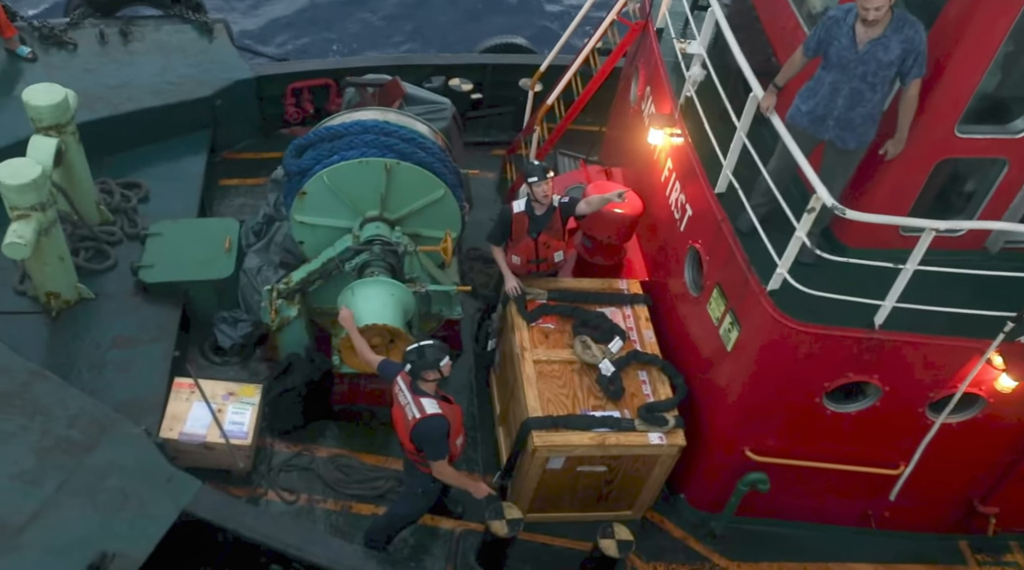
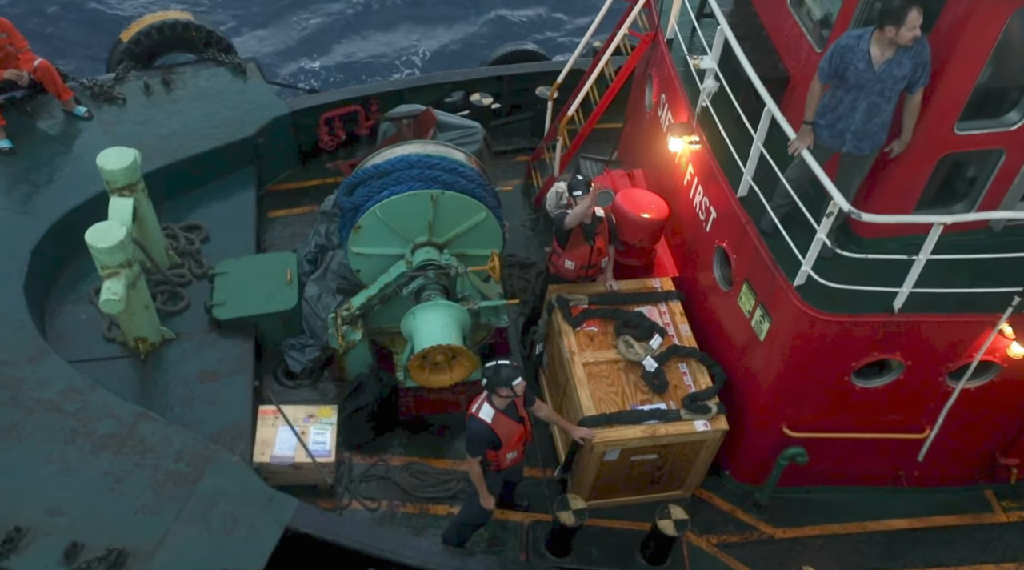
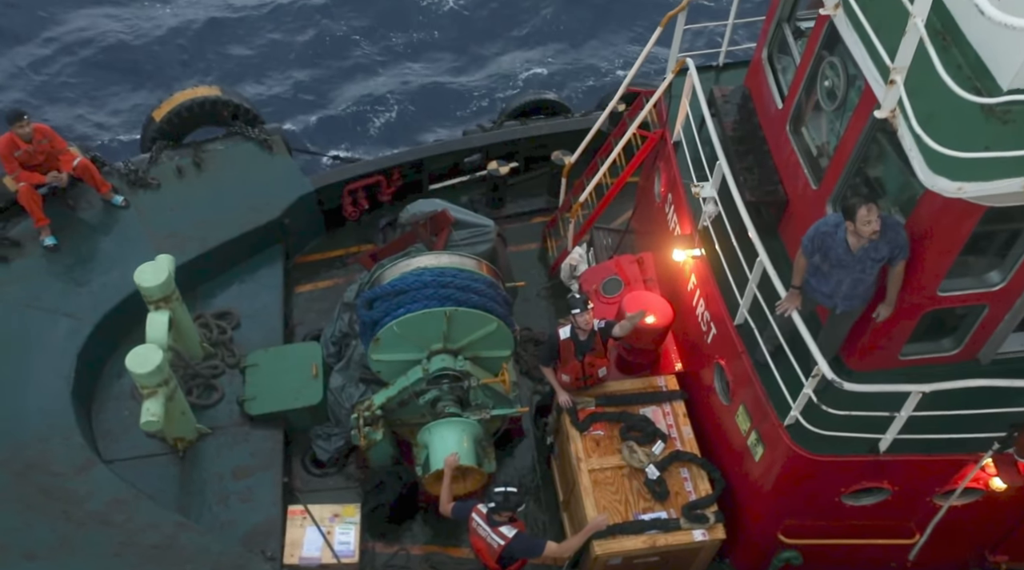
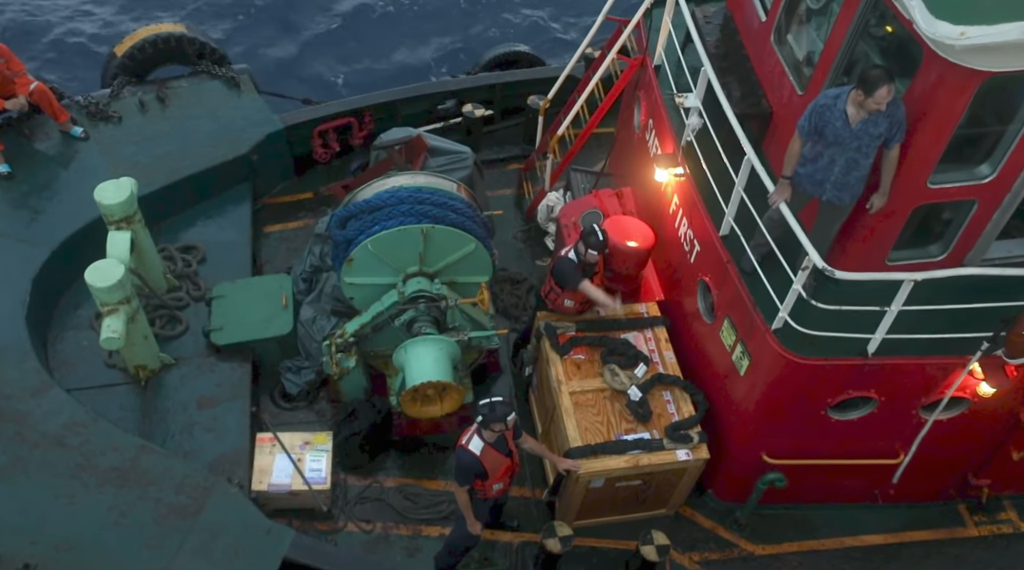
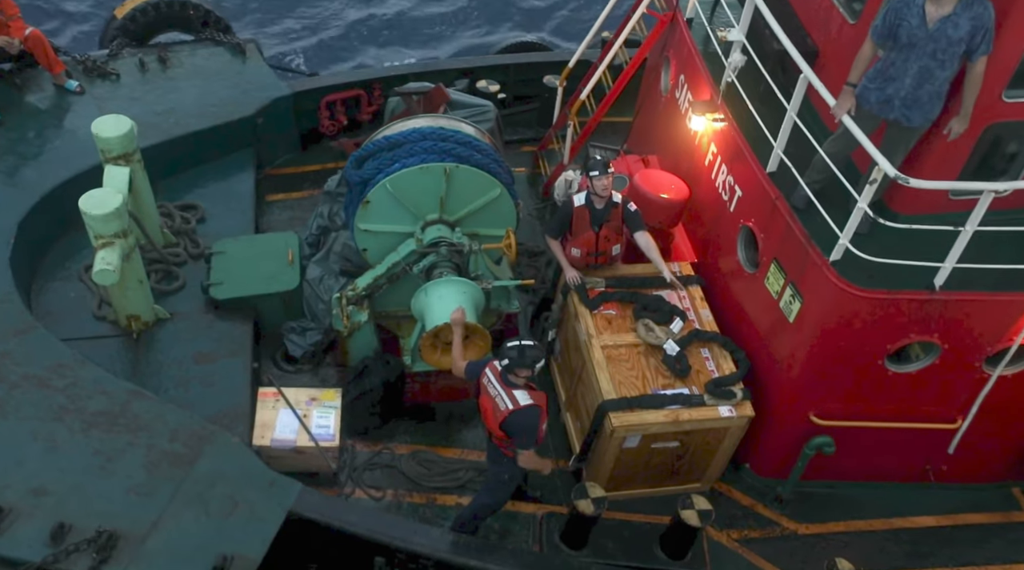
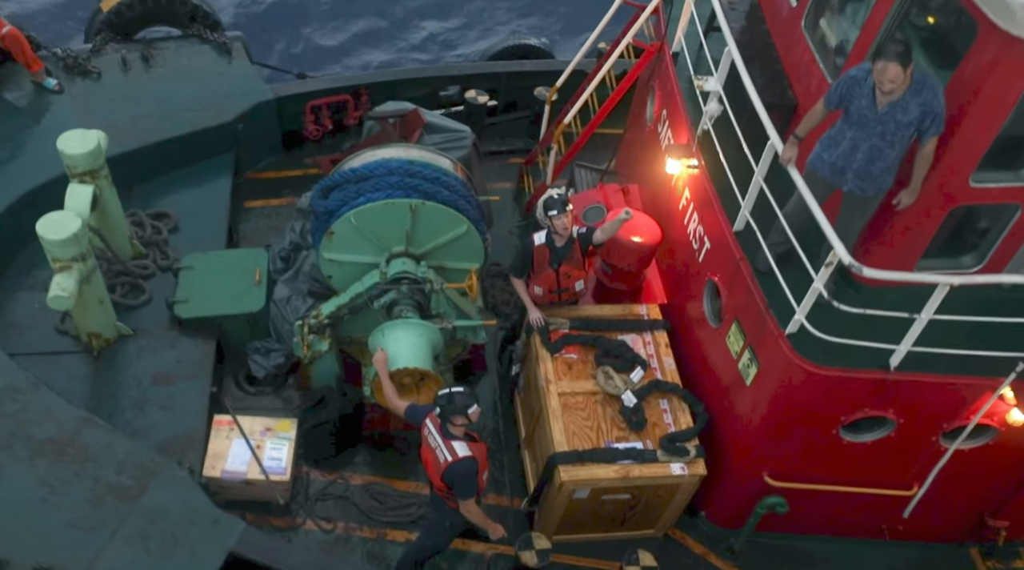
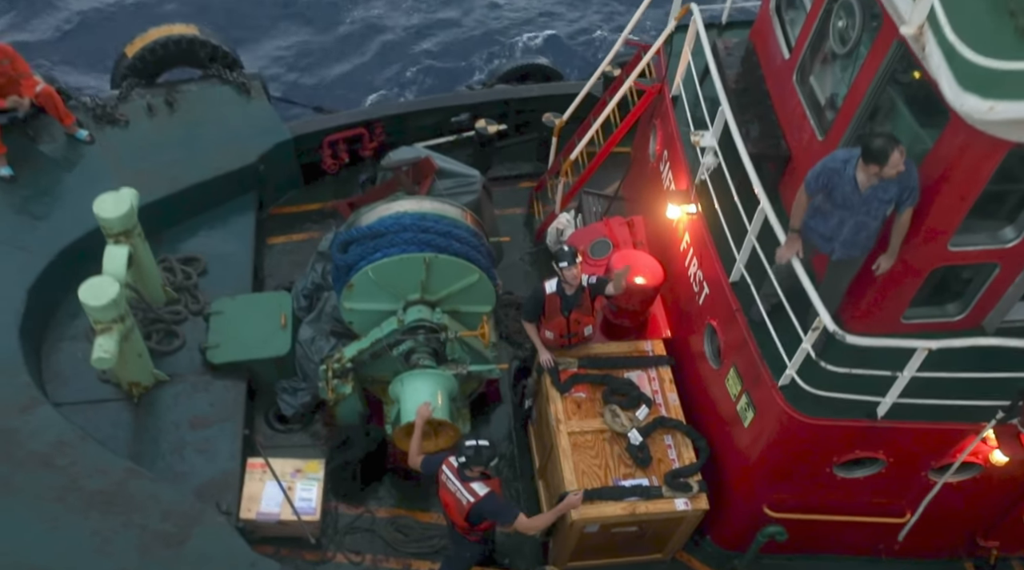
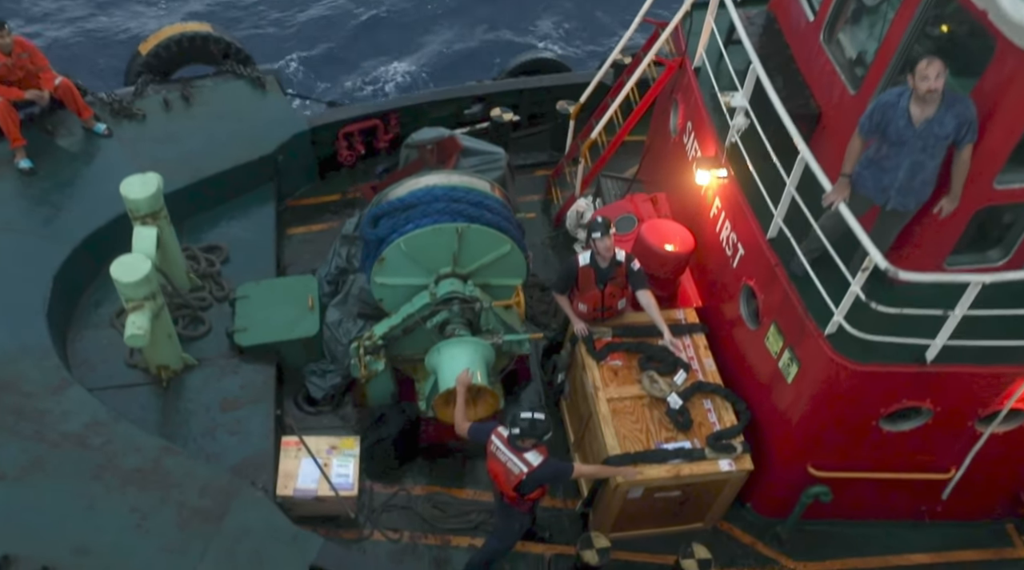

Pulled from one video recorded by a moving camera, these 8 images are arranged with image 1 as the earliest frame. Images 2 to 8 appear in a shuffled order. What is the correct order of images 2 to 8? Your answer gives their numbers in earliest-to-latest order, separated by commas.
6, 7, 3, 8, 5, 2, 4
